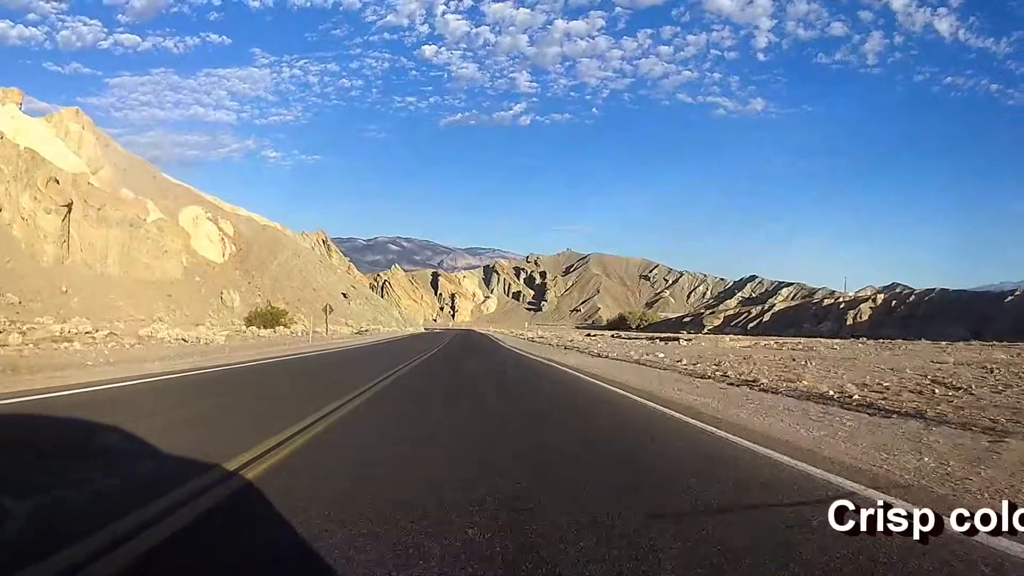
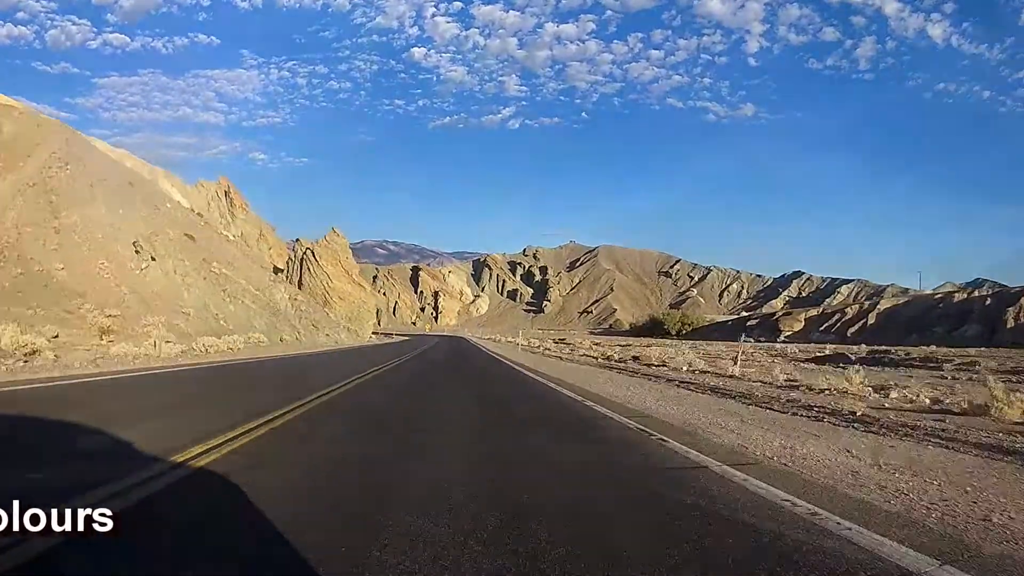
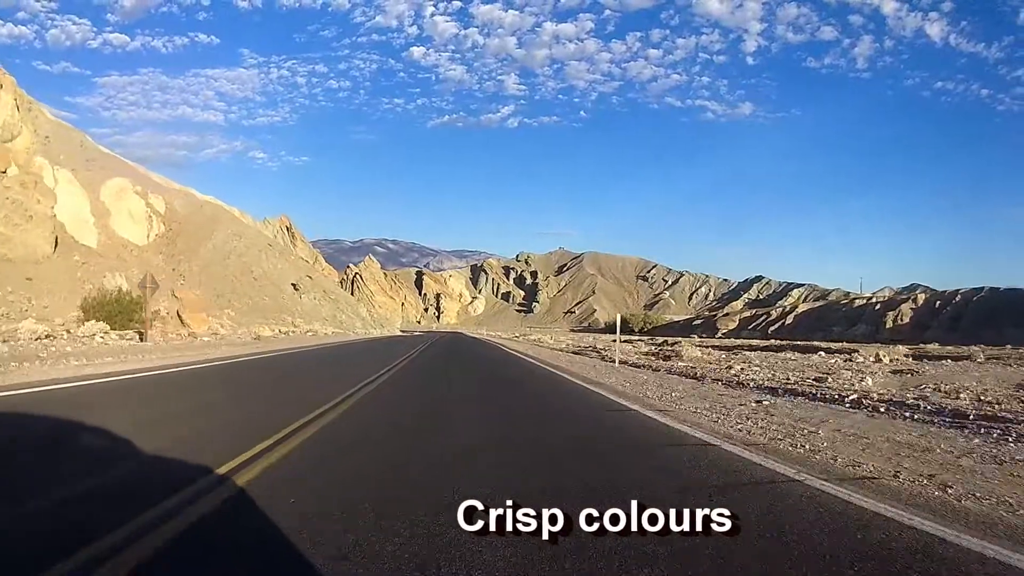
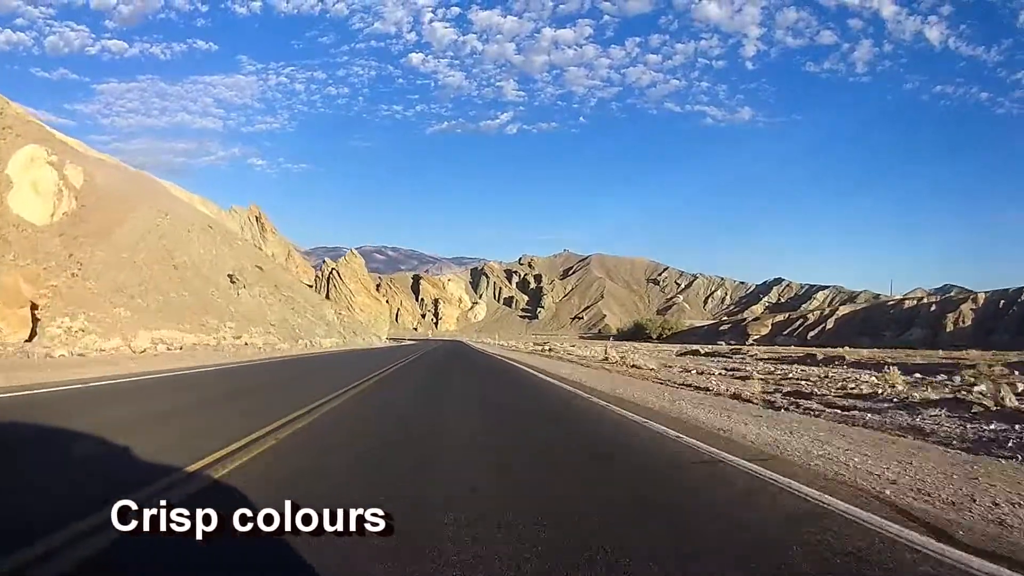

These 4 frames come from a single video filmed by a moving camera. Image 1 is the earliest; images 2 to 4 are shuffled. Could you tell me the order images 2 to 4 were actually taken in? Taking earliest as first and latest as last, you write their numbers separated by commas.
3, 4, 2
